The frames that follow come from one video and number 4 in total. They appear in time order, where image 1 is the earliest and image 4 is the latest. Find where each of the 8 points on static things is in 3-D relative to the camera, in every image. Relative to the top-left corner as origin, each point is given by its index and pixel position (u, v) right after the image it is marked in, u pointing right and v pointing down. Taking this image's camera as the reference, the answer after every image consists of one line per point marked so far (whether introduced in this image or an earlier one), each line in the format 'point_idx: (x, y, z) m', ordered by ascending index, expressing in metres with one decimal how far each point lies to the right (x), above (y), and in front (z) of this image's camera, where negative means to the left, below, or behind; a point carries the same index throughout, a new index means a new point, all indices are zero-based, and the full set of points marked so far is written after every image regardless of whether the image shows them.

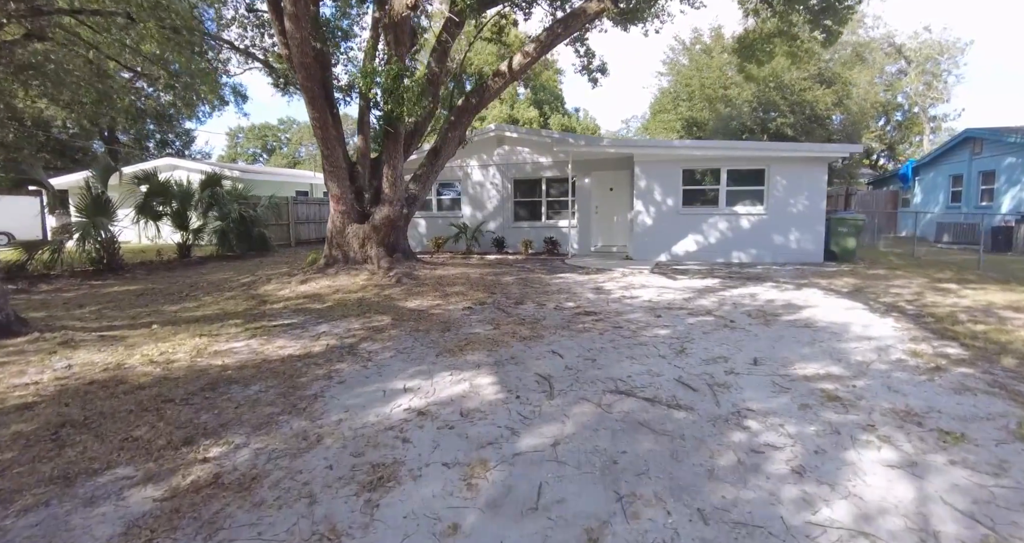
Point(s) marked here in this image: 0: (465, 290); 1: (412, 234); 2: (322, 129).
0: (-0.8, -0.3, +7.9) m
1: (-3.2, +1.2, +15.5) m
2: (-3.3, +2.5, +8.4) m
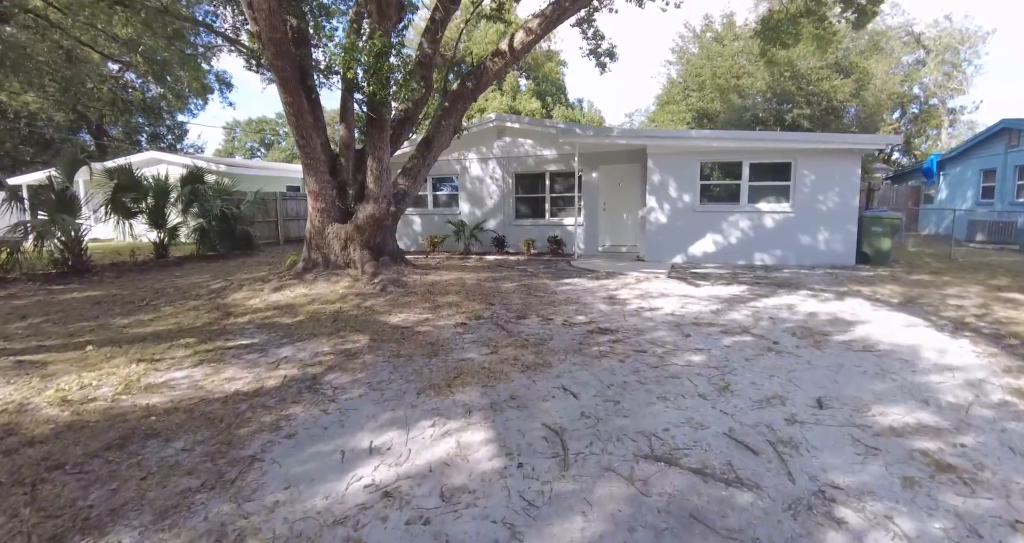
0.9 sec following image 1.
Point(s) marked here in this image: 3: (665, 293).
0: (-0.8, -0.4, +6.9) m
1: (-3.1, +1.2, +14.5) m
2: (-3.3, +2.4, +7.4) m
3: (+2.4, -0.4, +7.5) m
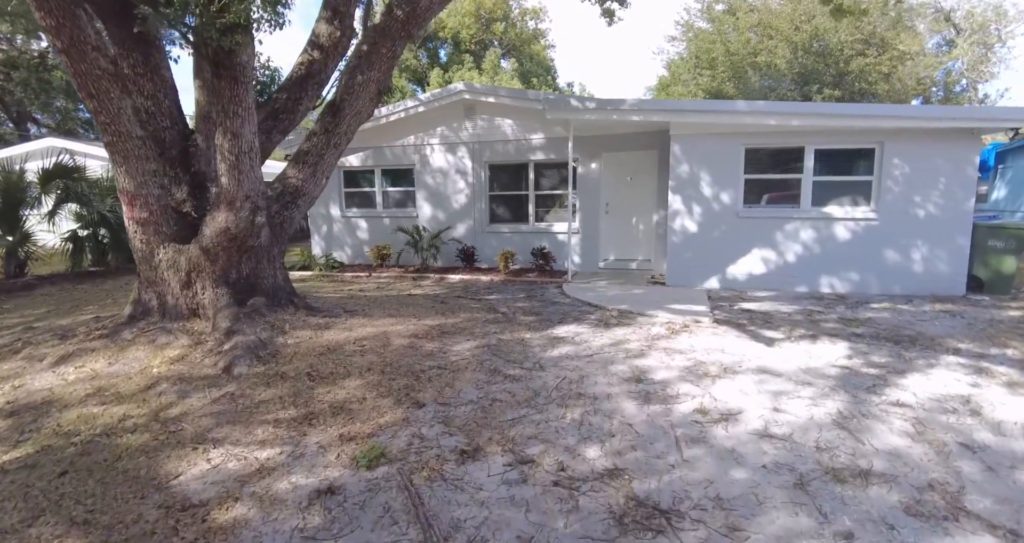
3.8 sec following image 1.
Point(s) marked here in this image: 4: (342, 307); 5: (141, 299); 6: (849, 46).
0: (-1.2, -0.9, +3.7) m
1: (-3.7, +0.7, +11.2) m
2: (-3.8, +1.8, +4.2) m
3: (+1.9, -0.9, +4.4) m
4: (-2.1, -0.4, +5.9) m
5: (-4.0, -0.3, +5.1) m
6: (+12.0, +8.1, +17.3) m
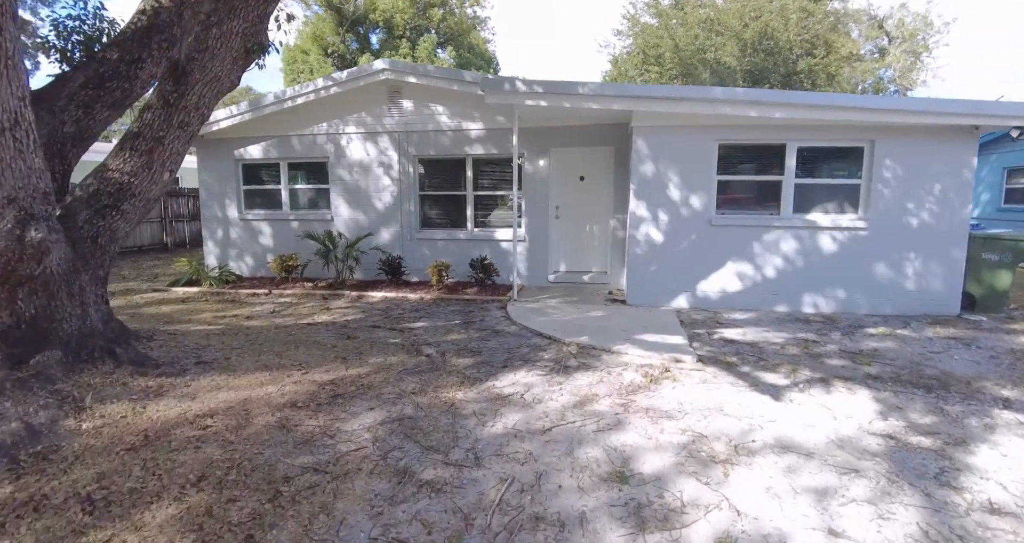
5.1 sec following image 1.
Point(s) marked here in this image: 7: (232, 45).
0: (-1.5, -1.2, +2.1) m
1: (-5.0, +0.4, +9.3) m
2: (-4.2, +1.6, +2.3) m
3: (+1.4, -1.1, +3.1) m
4: (-2.7, -0.7, +4.2) m
5: (-4.5, -0.6, +3.2) m
6: (+9.9, +7.9, +17.1) m
7: (-2.2, +1.8, +3.8) m
